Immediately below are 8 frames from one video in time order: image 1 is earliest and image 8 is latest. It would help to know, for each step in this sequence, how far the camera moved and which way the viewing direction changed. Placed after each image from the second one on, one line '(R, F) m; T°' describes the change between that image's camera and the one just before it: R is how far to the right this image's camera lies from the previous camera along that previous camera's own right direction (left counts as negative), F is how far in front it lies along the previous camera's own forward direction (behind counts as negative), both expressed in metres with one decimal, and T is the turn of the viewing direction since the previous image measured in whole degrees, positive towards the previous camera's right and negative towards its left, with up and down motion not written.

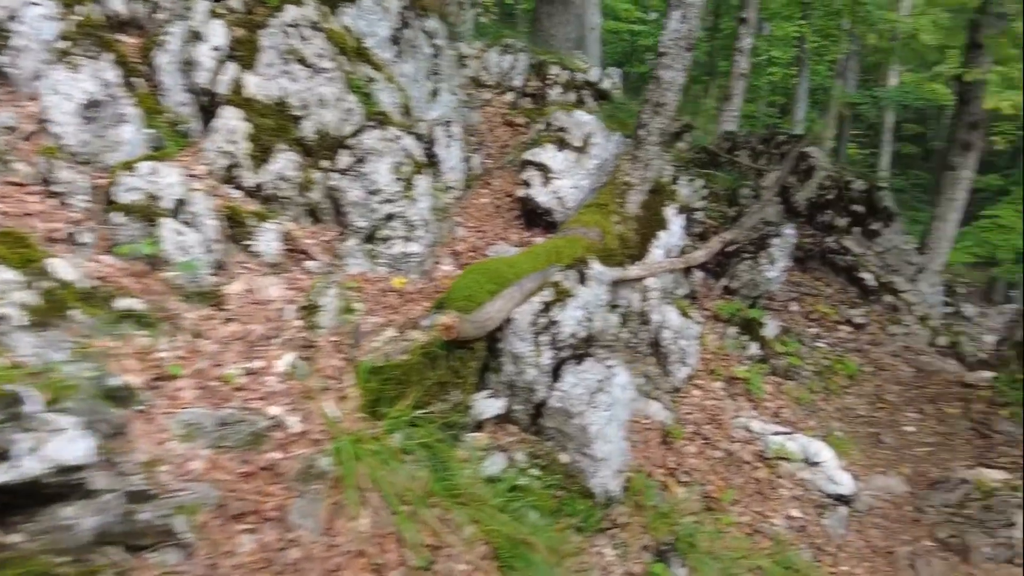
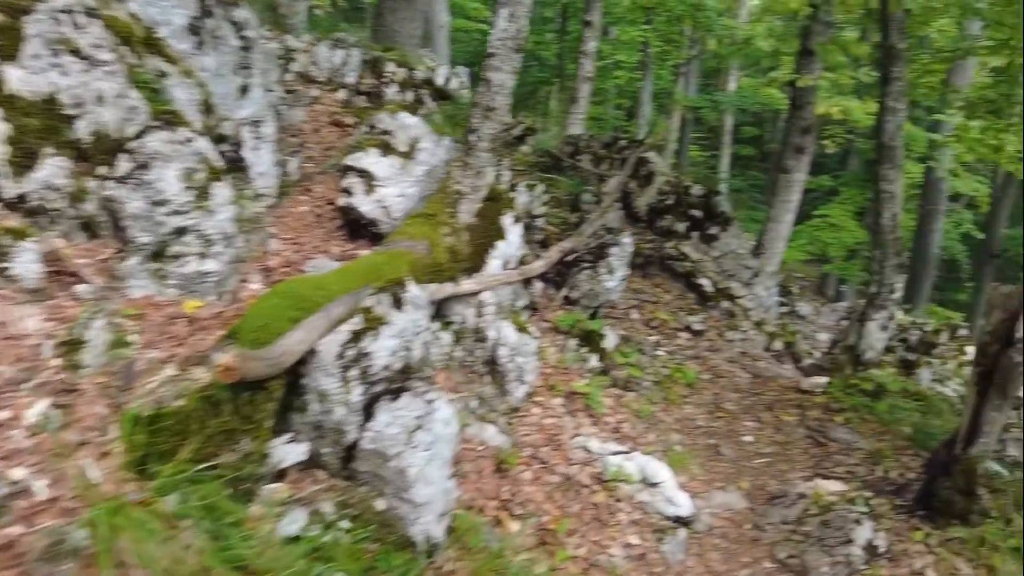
(+0.2, +0.4) m; +9°
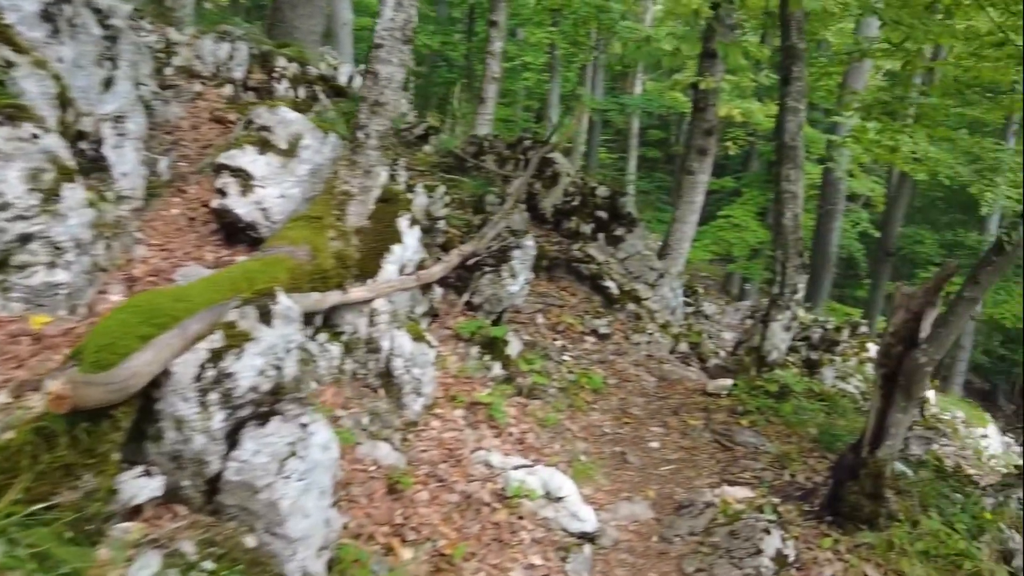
(+0.1, +0.3) m; +6°
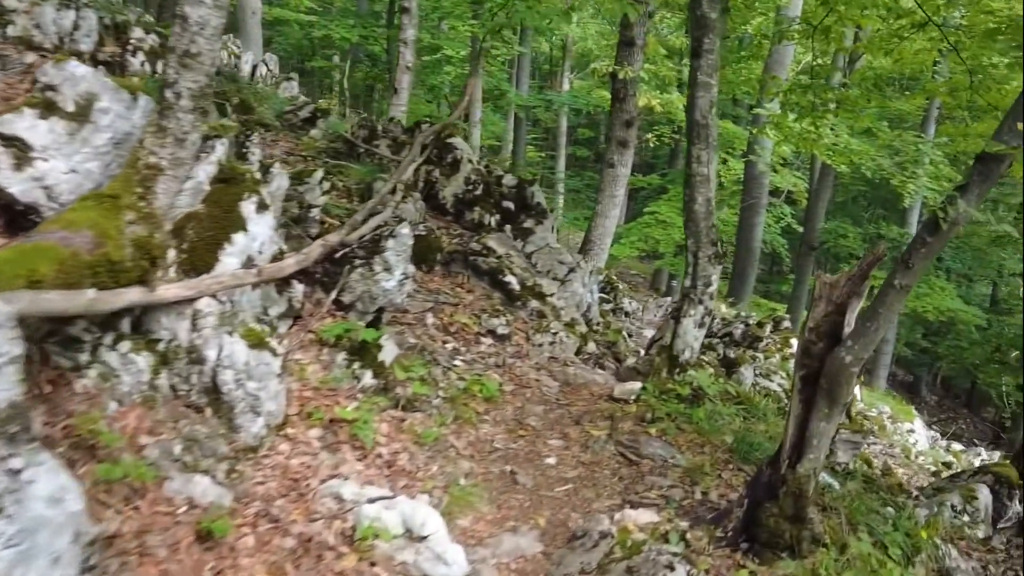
(+0.4, +0.9) m; +4°
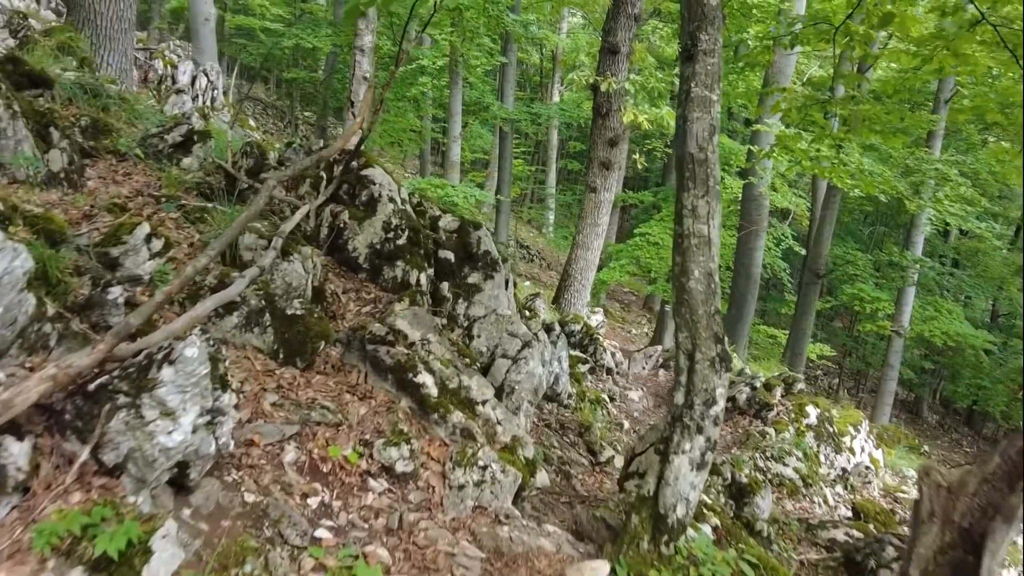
(+0.5, +2.4) m; 0°
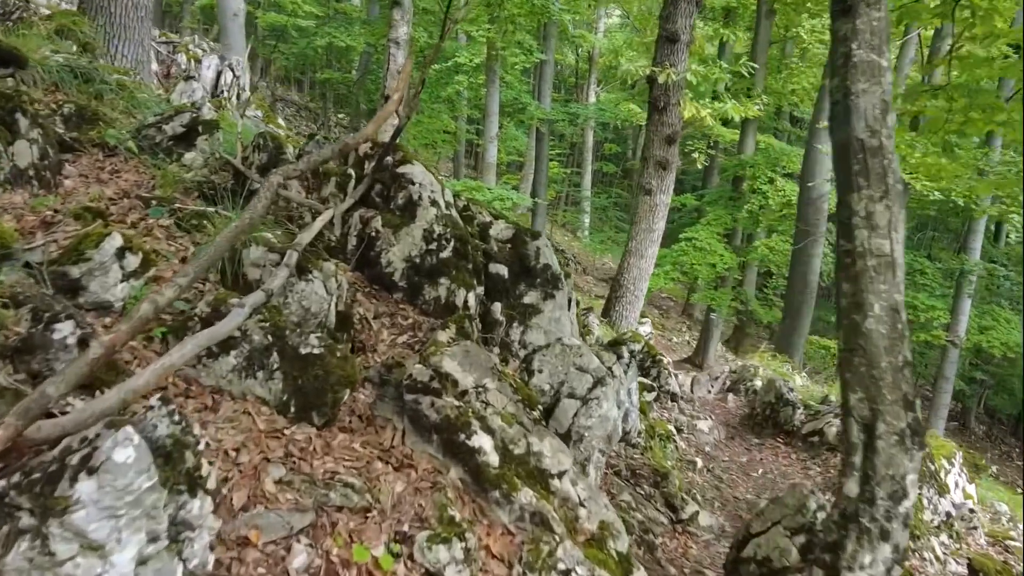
(-0.3, +1.4) m; -2°
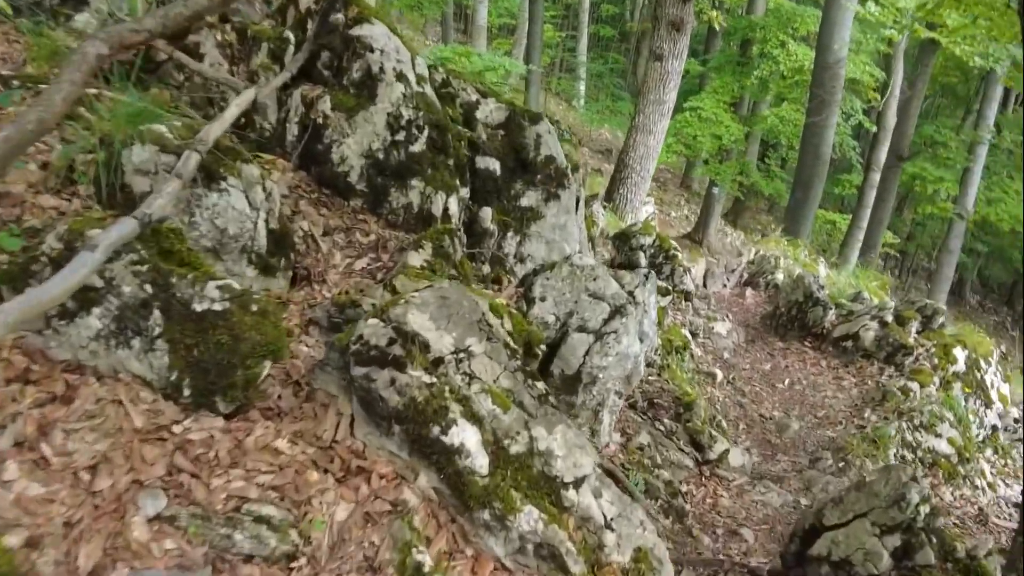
(0.0, +1.4) m; 0°
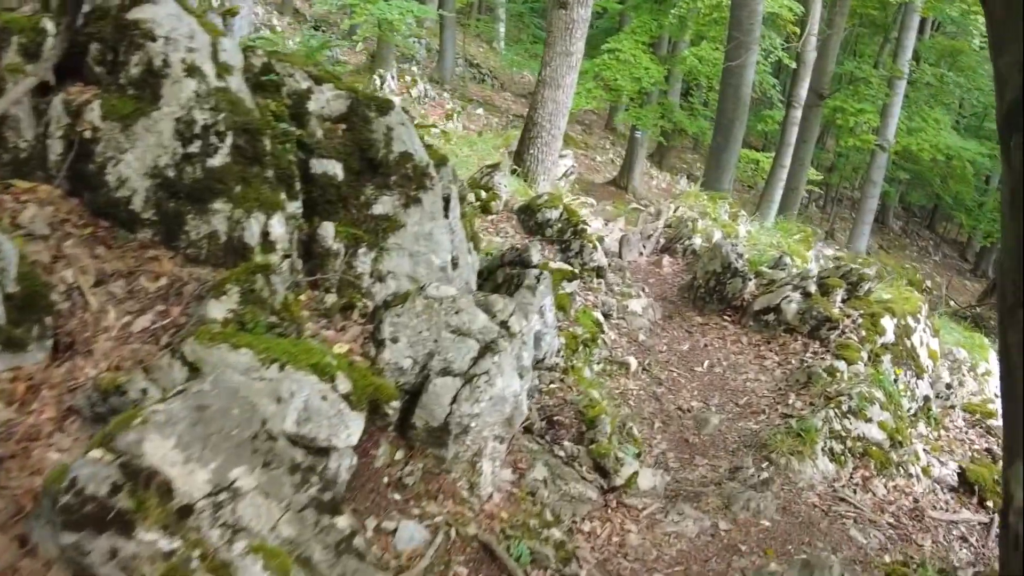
(+0.4, +0.9) m; +4°
